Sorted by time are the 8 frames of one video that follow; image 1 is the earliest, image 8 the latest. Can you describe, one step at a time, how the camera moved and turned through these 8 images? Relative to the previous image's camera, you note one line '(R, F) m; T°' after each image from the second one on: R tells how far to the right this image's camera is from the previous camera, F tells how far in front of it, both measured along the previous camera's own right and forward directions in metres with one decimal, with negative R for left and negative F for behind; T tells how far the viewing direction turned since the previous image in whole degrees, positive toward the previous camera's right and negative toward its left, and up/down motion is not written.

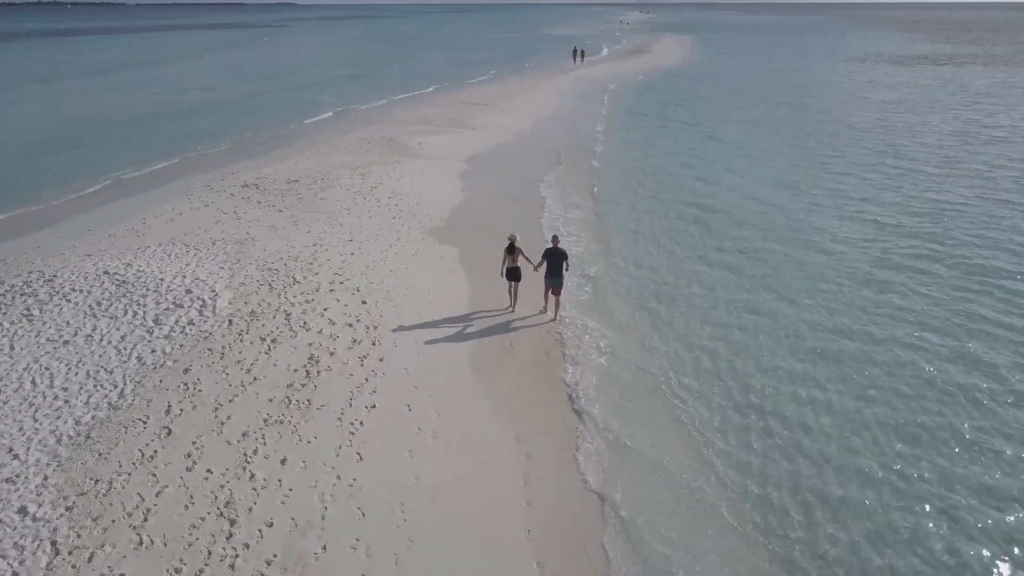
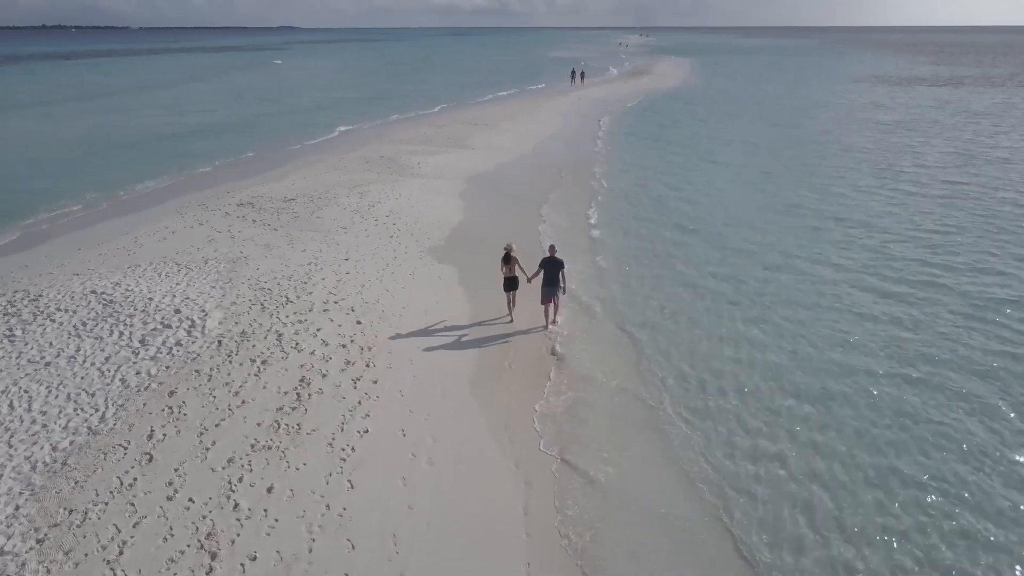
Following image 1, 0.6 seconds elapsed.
(0.0, +0.3) m; 0°
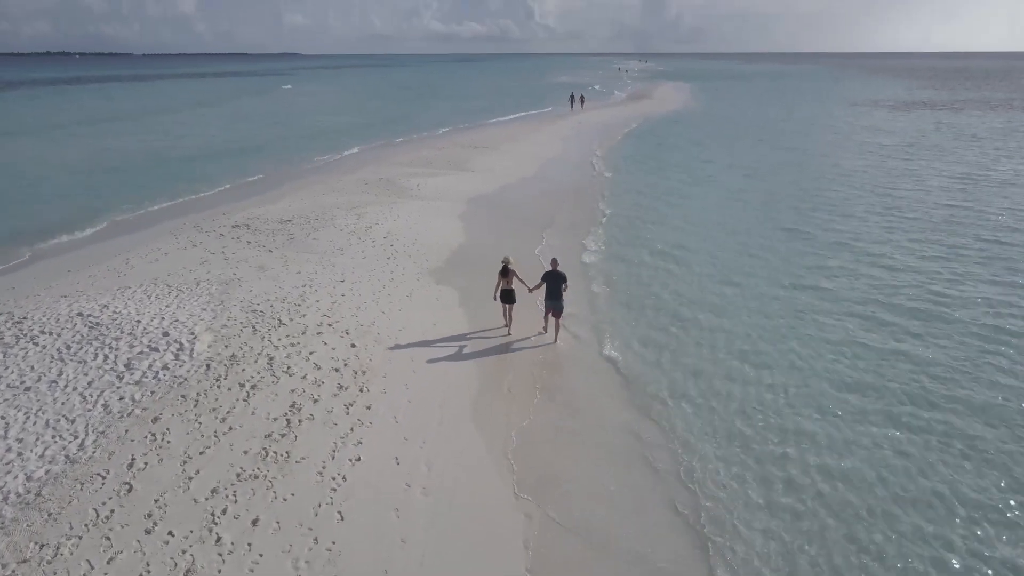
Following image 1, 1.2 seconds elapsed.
(0.0, +0.3) m; 0°
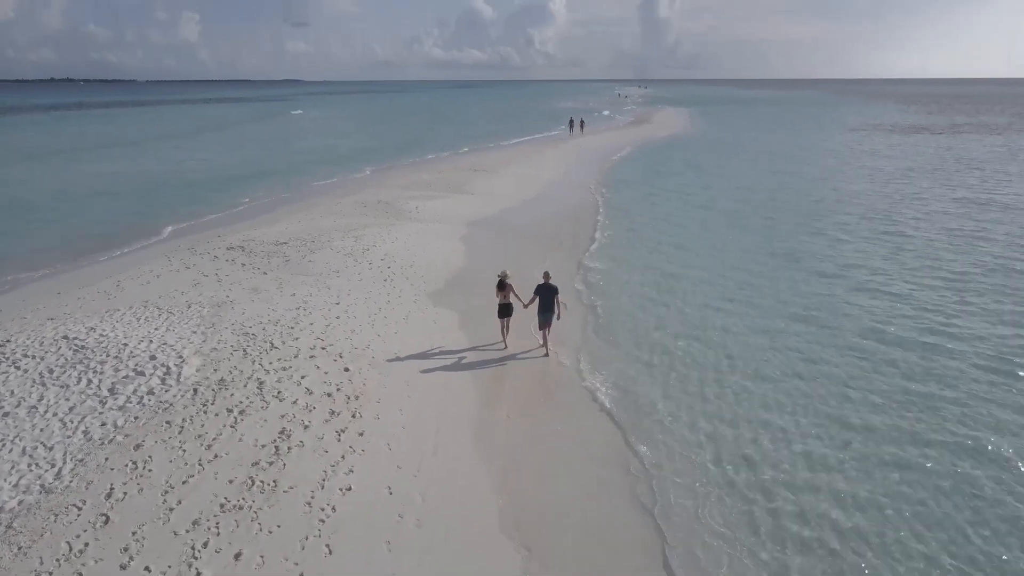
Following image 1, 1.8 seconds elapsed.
(0.0, +0.3) m; 0°
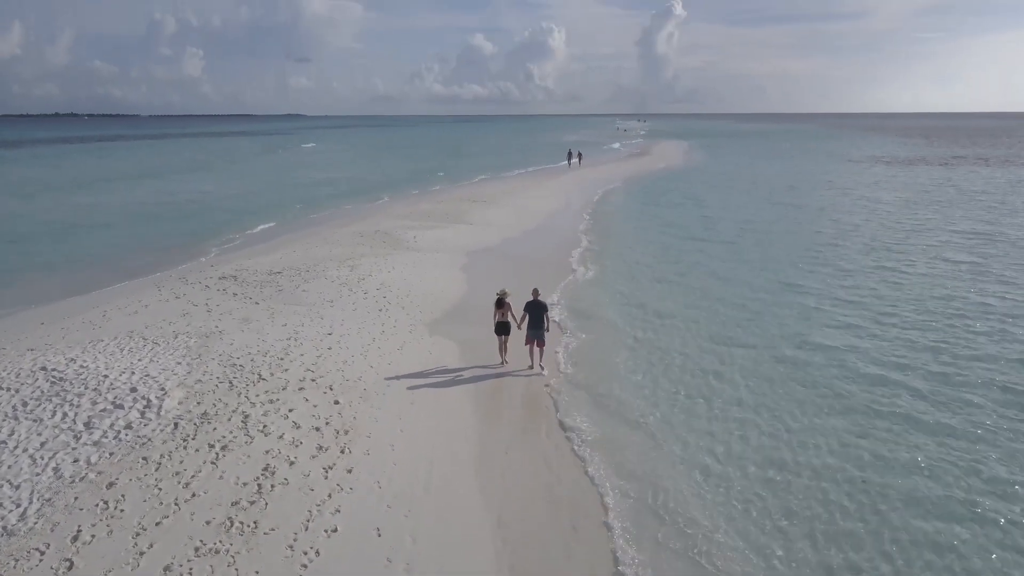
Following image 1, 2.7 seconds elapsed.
(0.0, +0.4) m; 0°
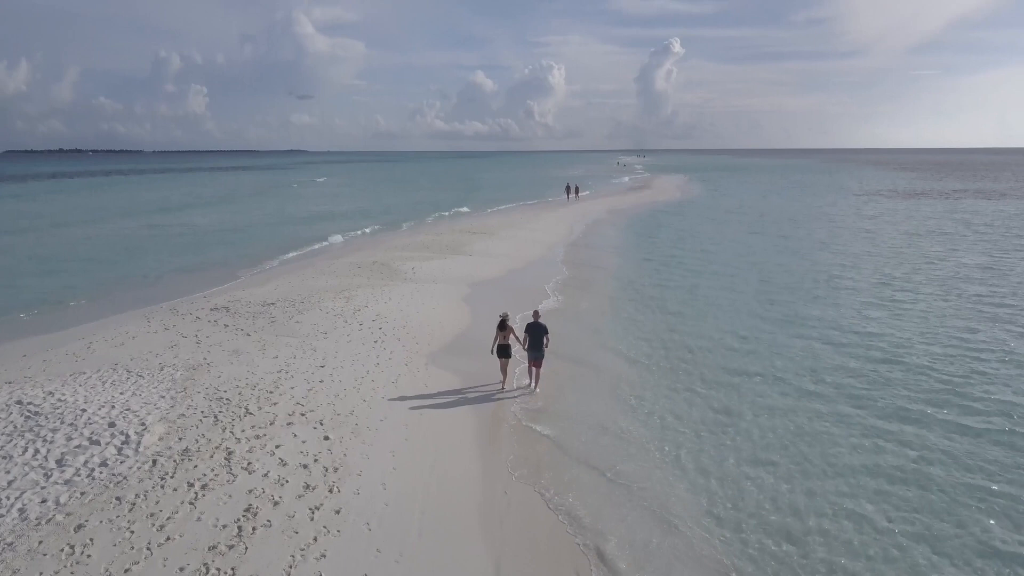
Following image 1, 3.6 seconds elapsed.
(0.0, +0.4) m; 0°
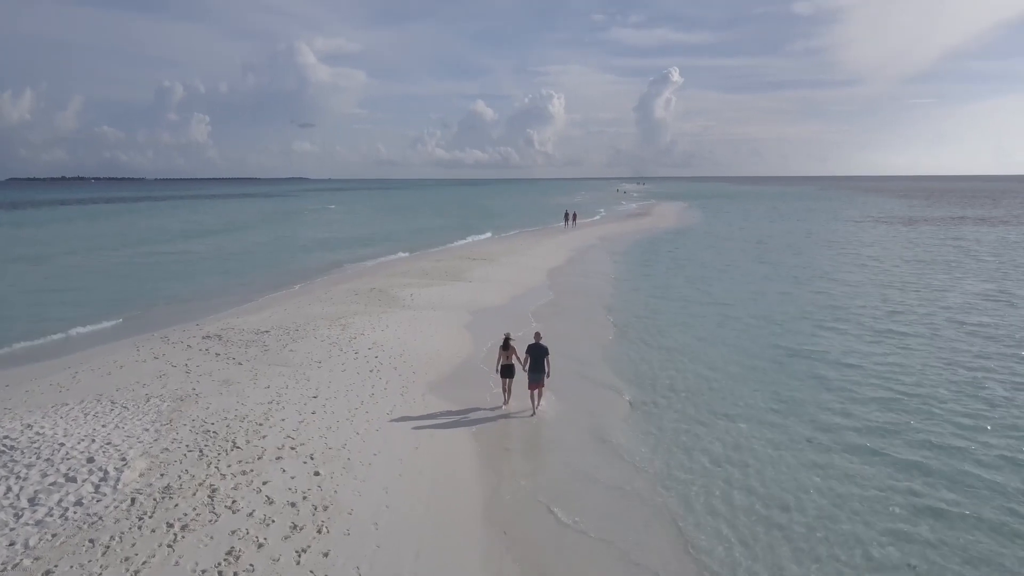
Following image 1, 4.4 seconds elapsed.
(0.0, +0.4) m; 0°
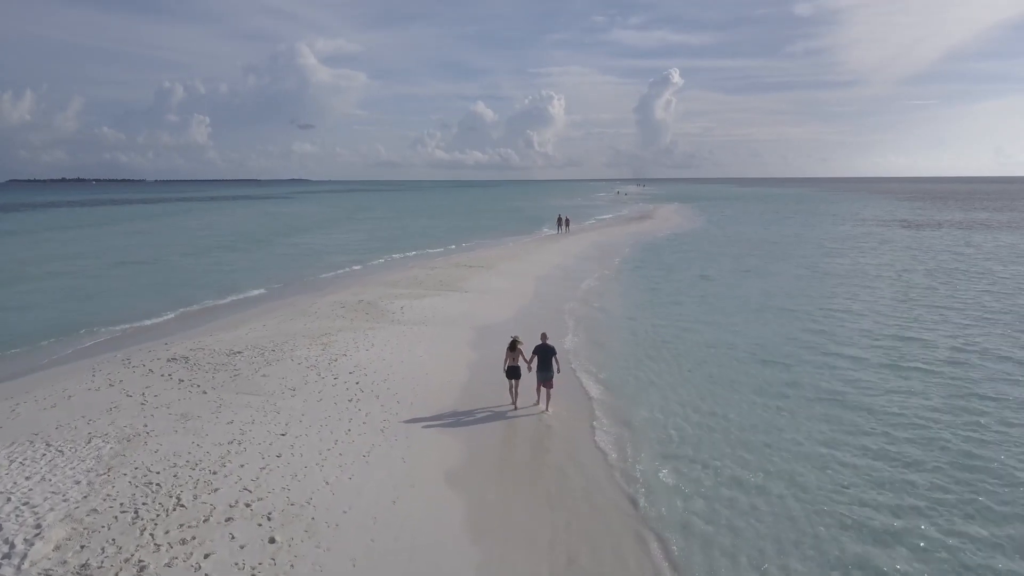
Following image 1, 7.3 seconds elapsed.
(+0.1, +1.4) m; 0°
